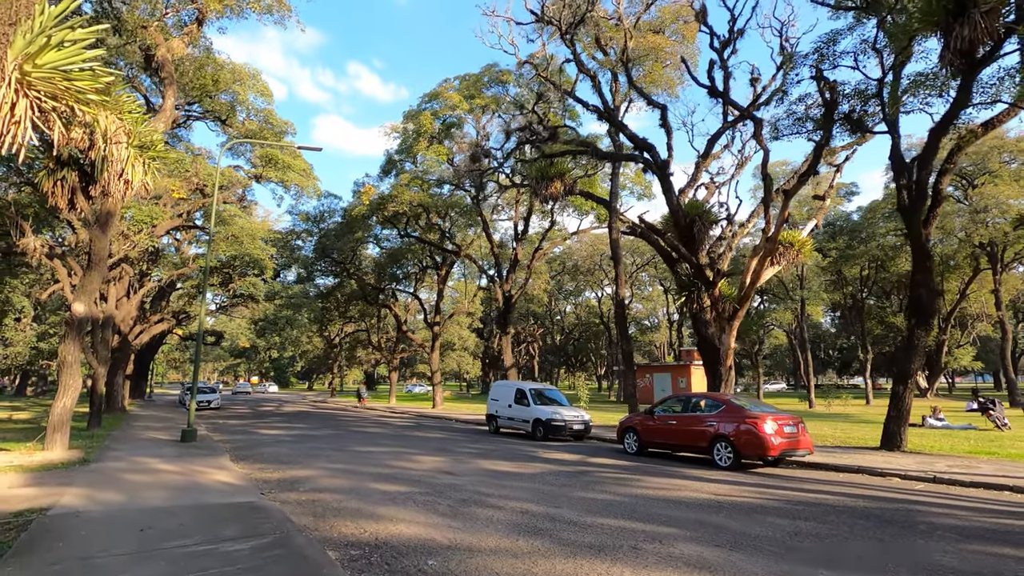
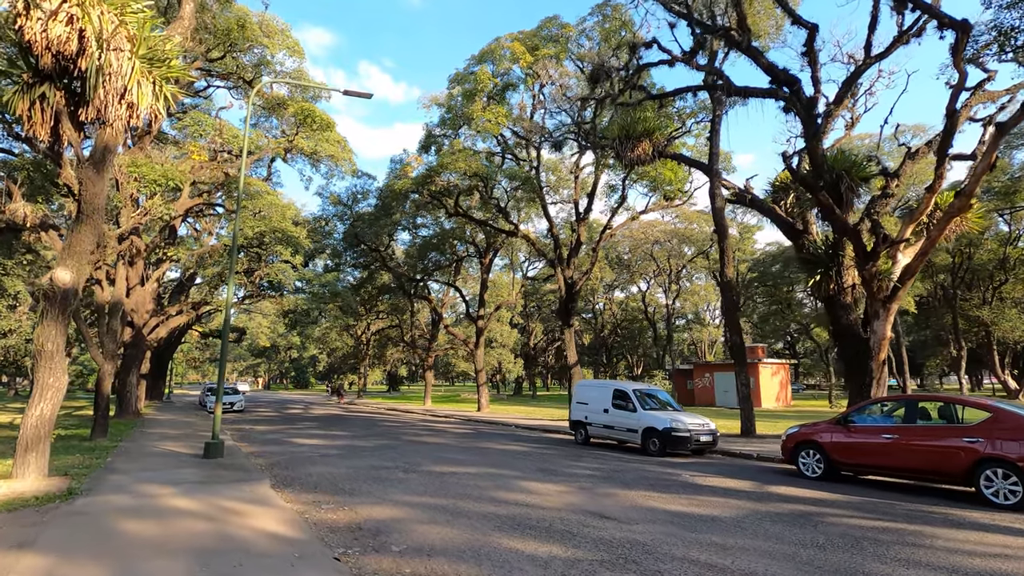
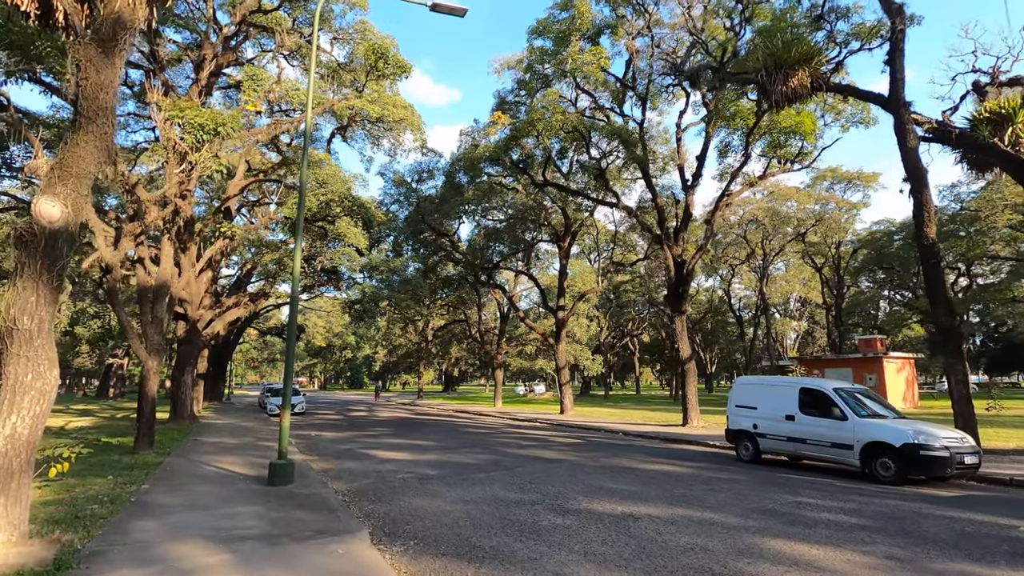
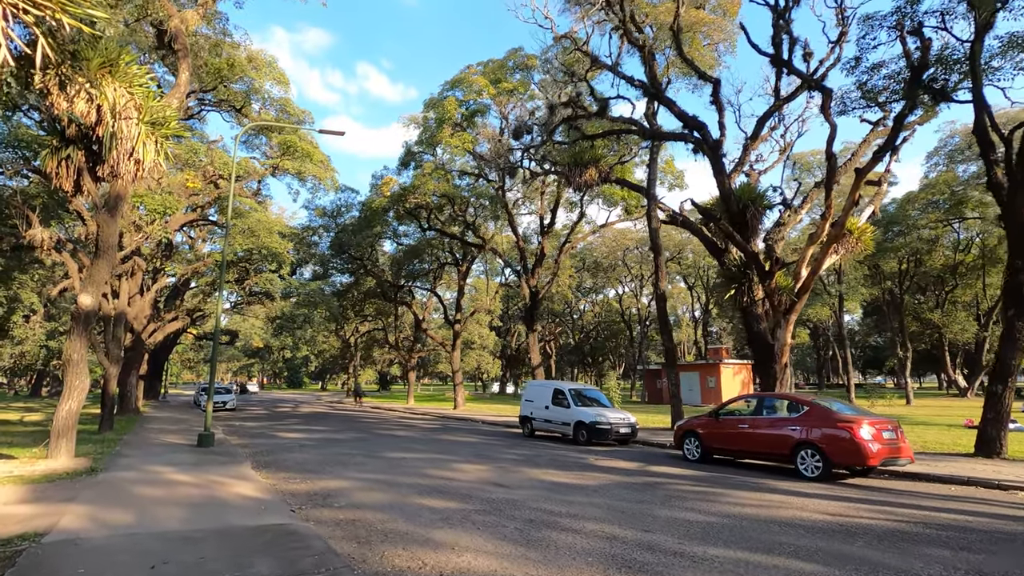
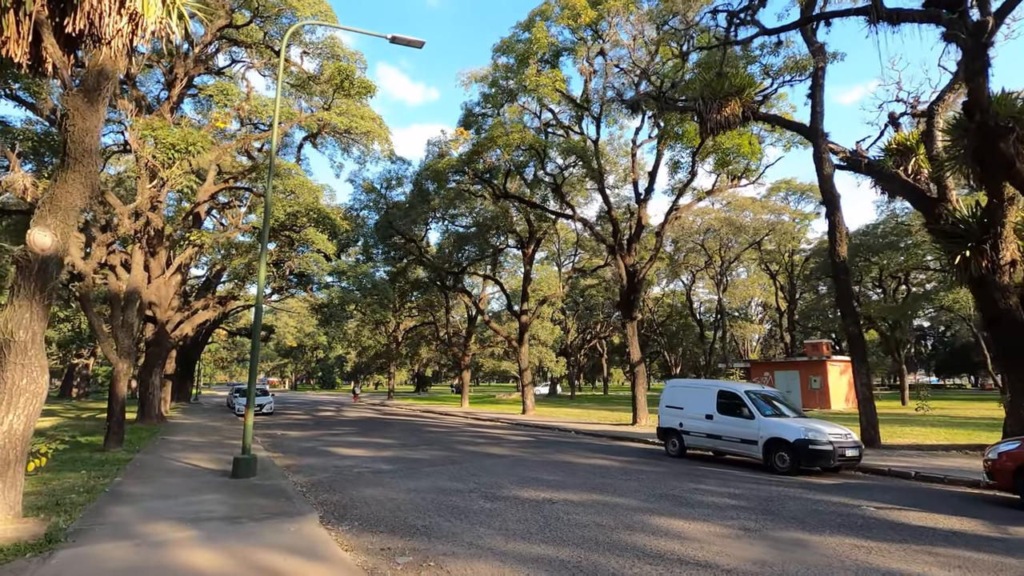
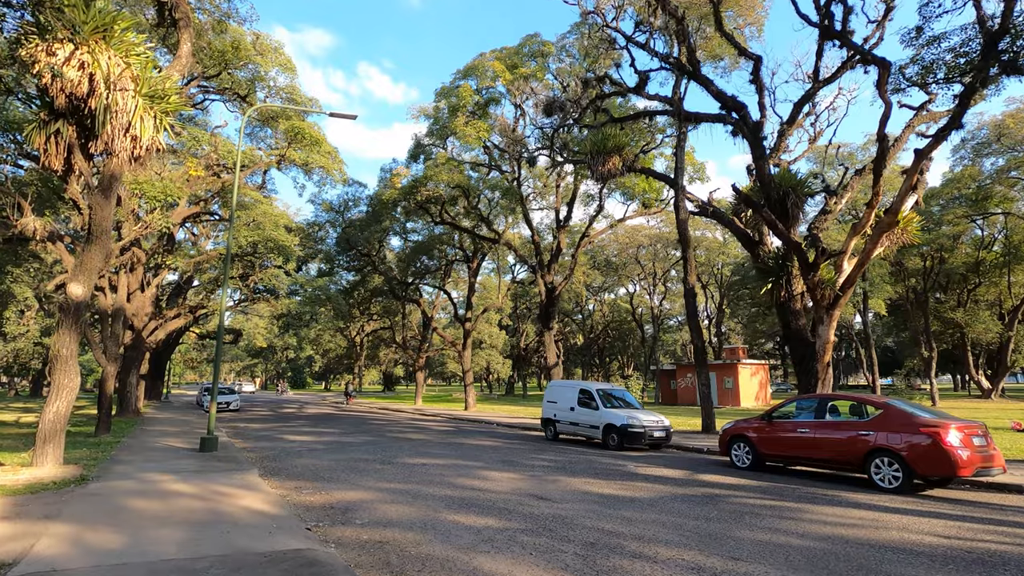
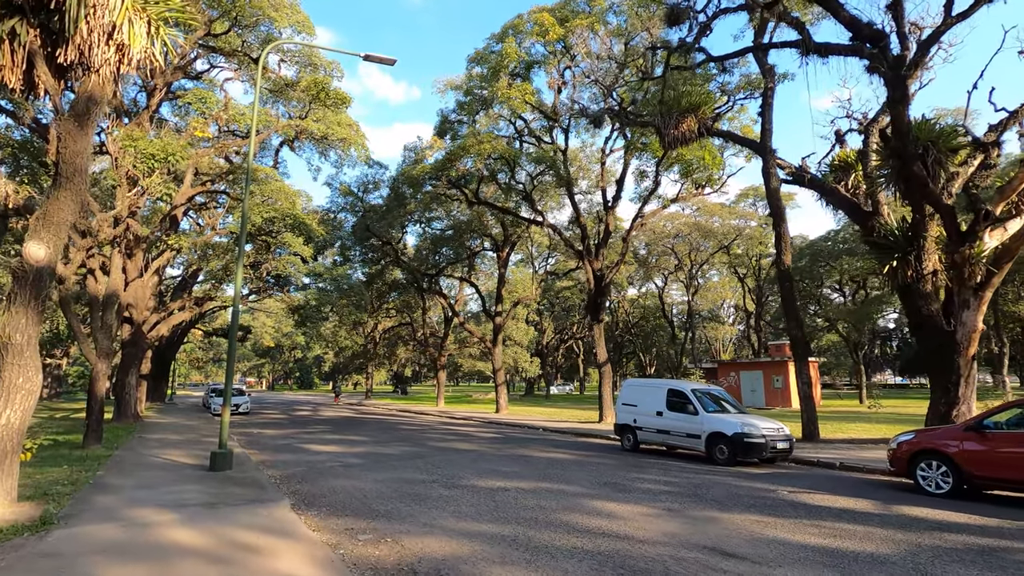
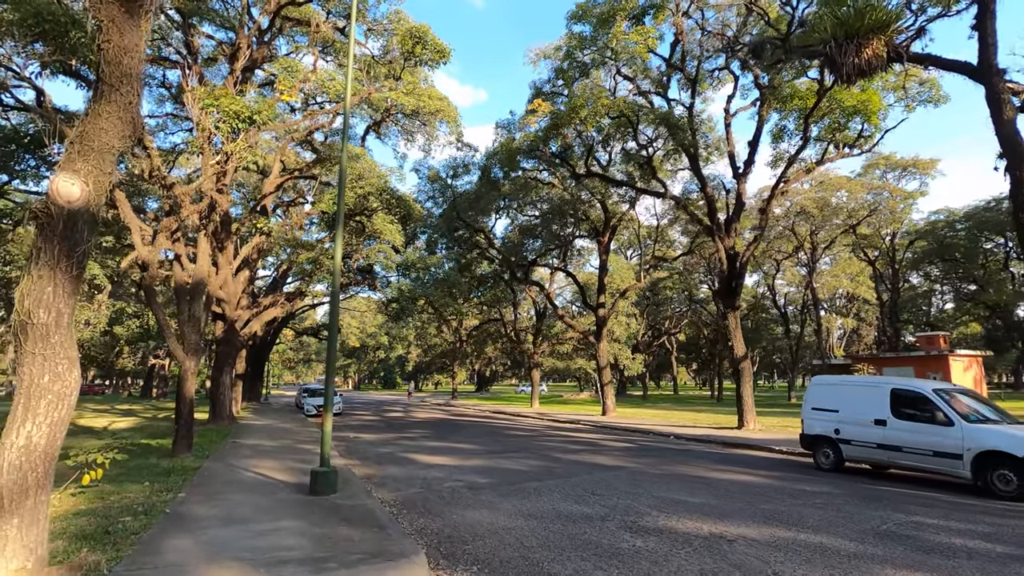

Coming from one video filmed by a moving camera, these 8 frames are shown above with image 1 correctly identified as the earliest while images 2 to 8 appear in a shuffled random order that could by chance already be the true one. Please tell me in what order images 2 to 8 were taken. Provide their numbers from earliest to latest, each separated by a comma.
4, 6, 2, 7, 5, 3, 8
